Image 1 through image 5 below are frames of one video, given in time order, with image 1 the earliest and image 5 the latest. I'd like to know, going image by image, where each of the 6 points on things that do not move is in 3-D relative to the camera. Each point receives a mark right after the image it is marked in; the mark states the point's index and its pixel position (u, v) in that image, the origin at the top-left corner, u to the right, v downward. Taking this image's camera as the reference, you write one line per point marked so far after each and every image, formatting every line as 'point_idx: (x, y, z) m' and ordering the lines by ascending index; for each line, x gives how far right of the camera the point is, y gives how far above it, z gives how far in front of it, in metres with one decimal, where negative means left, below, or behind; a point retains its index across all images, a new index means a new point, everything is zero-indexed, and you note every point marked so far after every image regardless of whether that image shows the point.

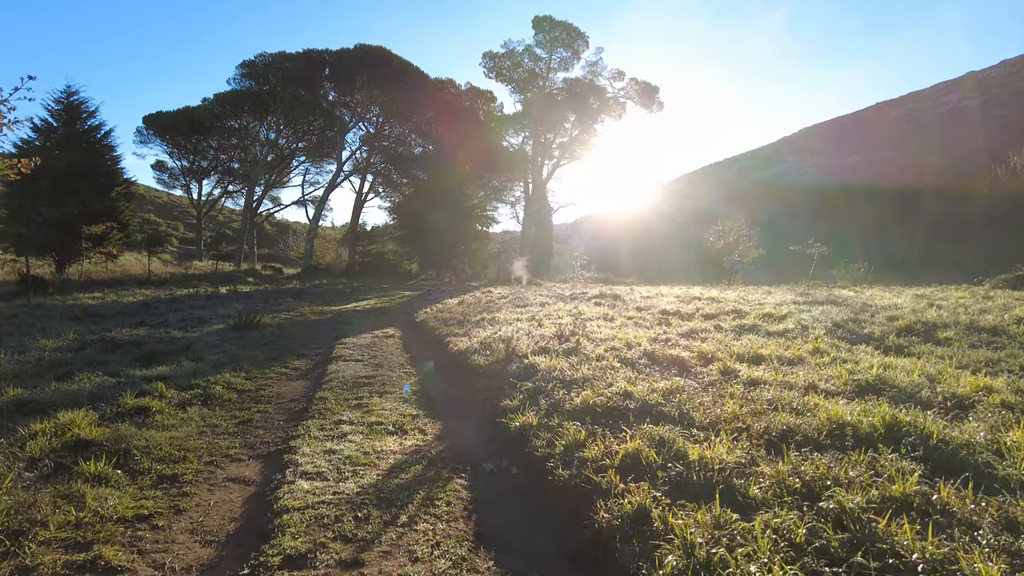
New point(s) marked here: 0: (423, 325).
0: (-1.6, -0.7, +12.3) m
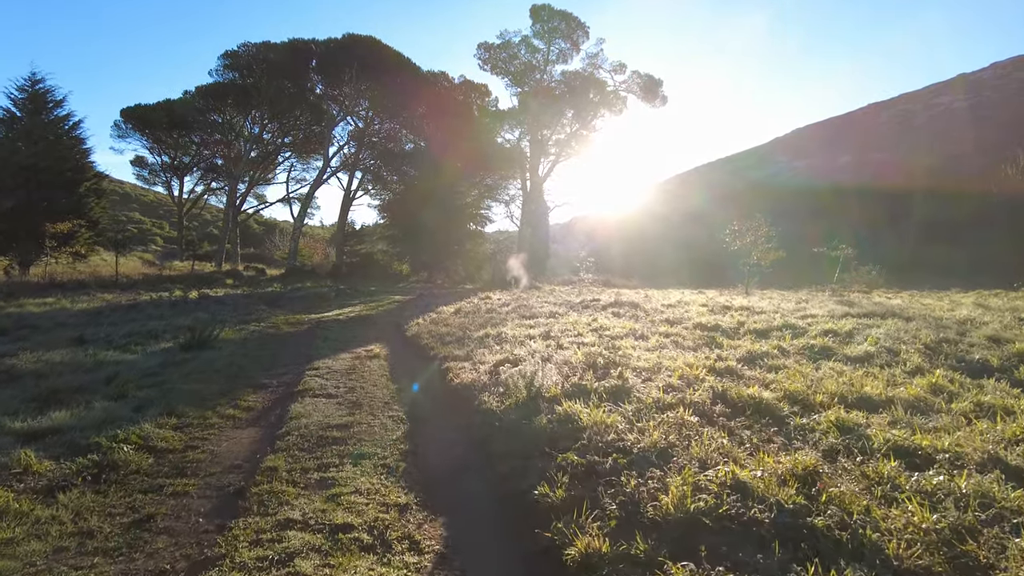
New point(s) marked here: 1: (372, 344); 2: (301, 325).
0: (-1.5, -0.8, +10.4) m
1: (-2.2, -0.9, +10.5) m
2: (-4.2, -0.7, +13.1) m
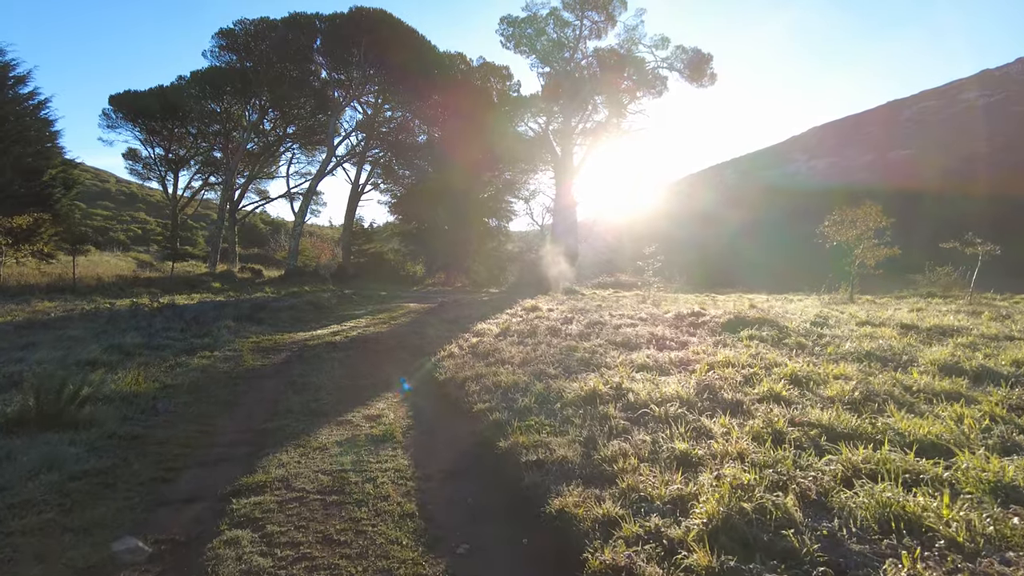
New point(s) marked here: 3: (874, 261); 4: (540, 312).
0: (-0.5, -0.9, +6.1) m
1: (-1.2, -1.0, +6.2) m
2: (-3.2, -0.9, +8.8) m
3: (+9.6, +0.7, +17.4) m
4: (+0.5, -0.4, +12.4) m
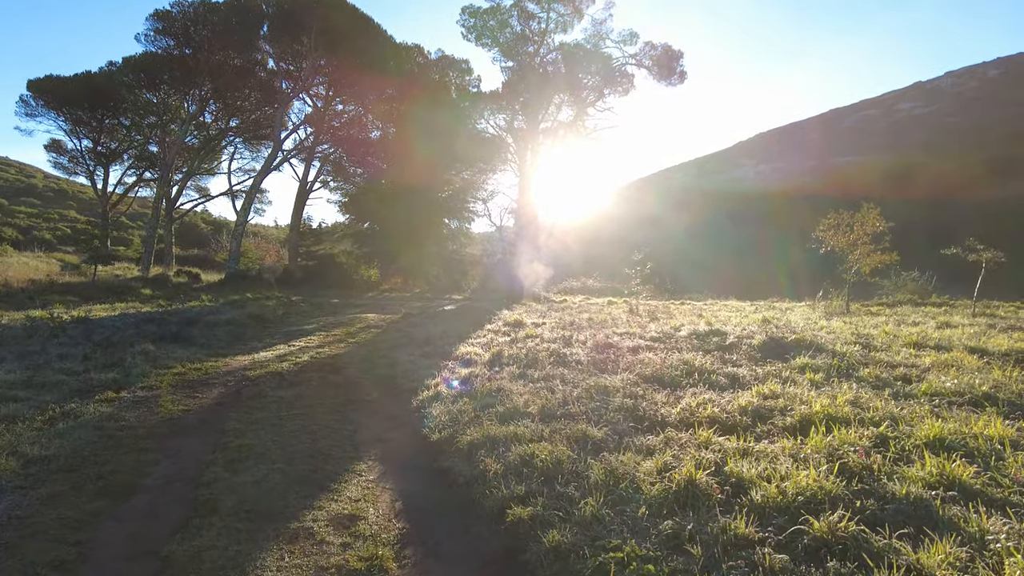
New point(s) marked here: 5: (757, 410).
0: (-0.3, -1.1, +4.2) m
1: (-1.0, -1.2, +4.3) m
2: (-3.2, -1.1, +6.8) m
3: (+8.9, +0.5, +16.3) m
4: (+0.3, -0.6, +10.7) m
5: (+1.9, -0.9, +5.0) m
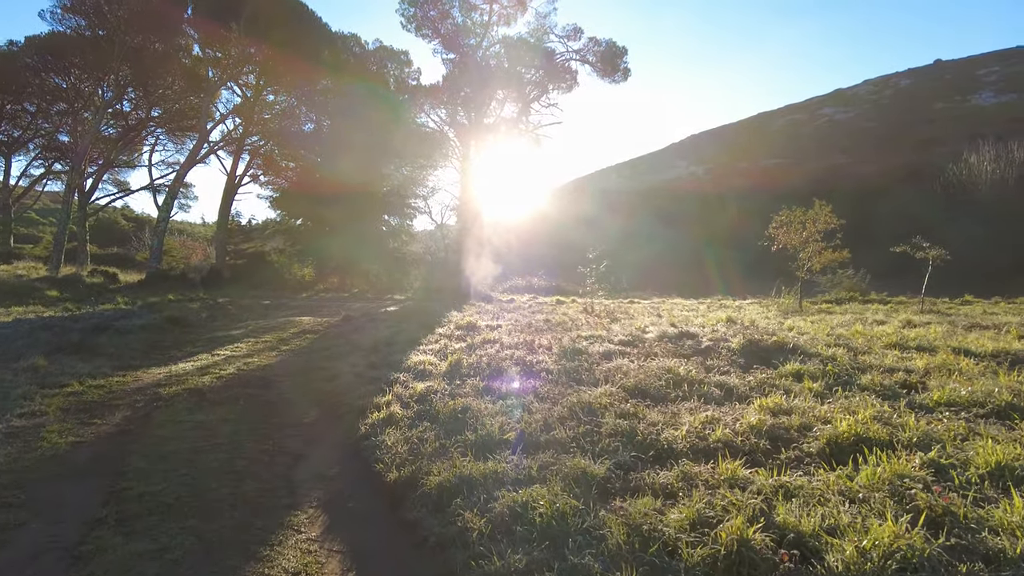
0: (-0.4, -1.1, +3.3) m
1: (-1.1, -1.2, +3.3) m
2: (-3.5, -1.1, +5.6) m
3: (+7.7, +0.5, +16.2) m
4: (-0.4, -0.7, +9.8) m
5: (+1.7, -0.9, +4.3) m
